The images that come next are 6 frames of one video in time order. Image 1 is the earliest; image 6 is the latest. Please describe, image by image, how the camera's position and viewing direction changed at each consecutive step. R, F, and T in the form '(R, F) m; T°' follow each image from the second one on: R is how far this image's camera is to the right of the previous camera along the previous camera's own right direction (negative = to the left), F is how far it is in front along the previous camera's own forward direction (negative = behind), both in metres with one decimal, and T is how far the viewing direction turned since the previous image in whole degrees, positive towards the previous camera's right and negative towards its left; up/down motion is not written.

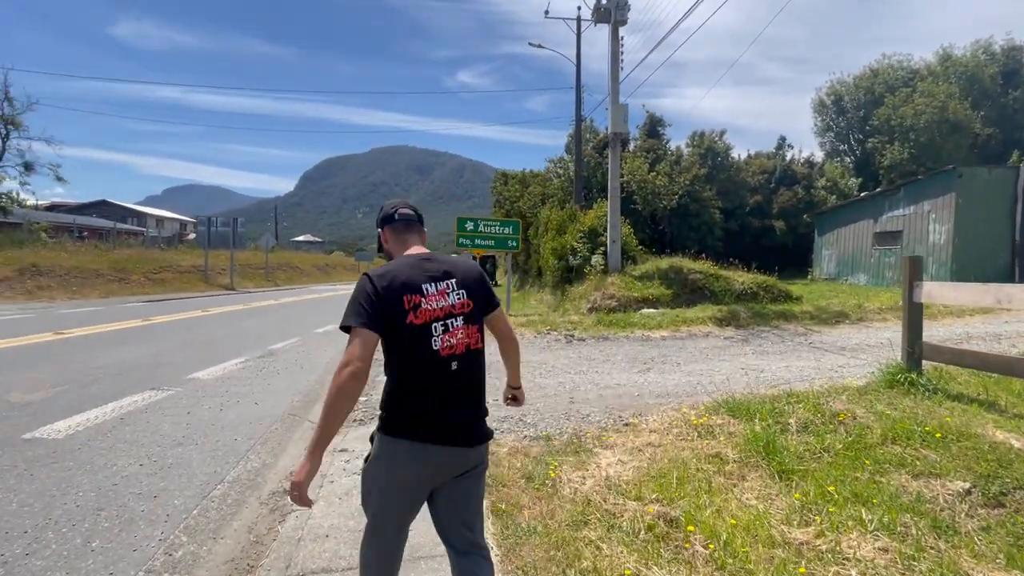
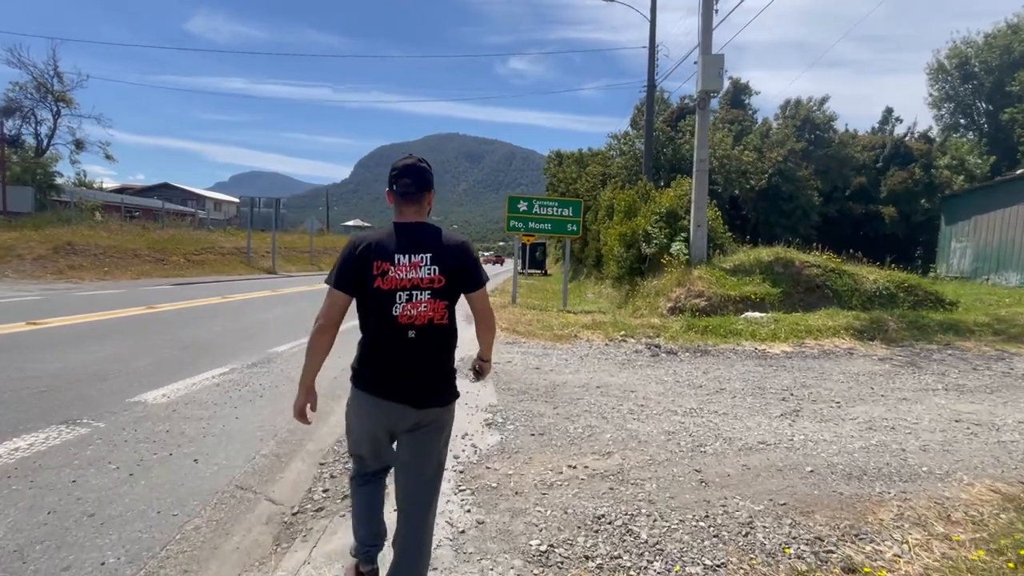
(-0.4, +2.8) m; -6°
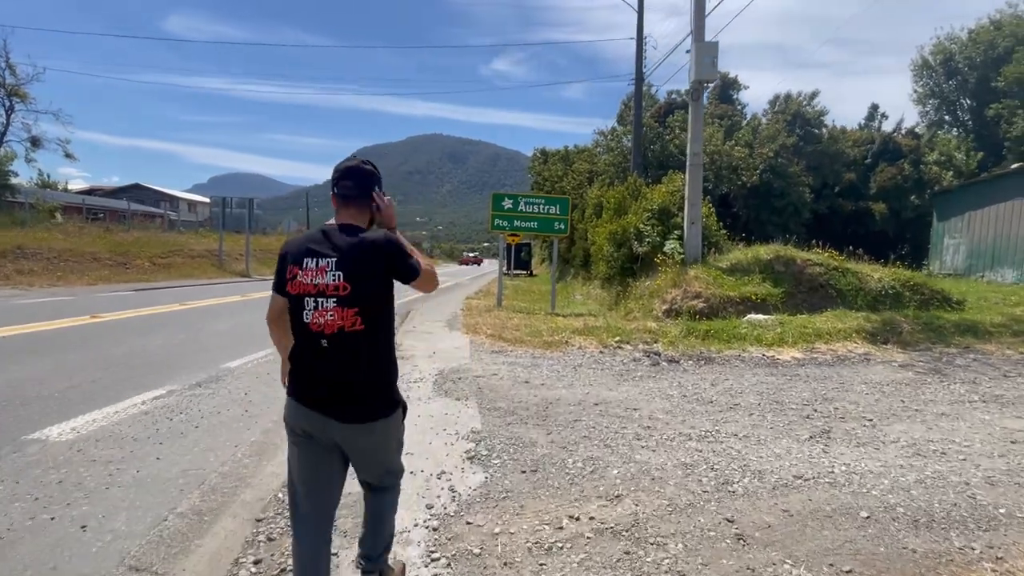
(0.0, +0.9) m; +2°
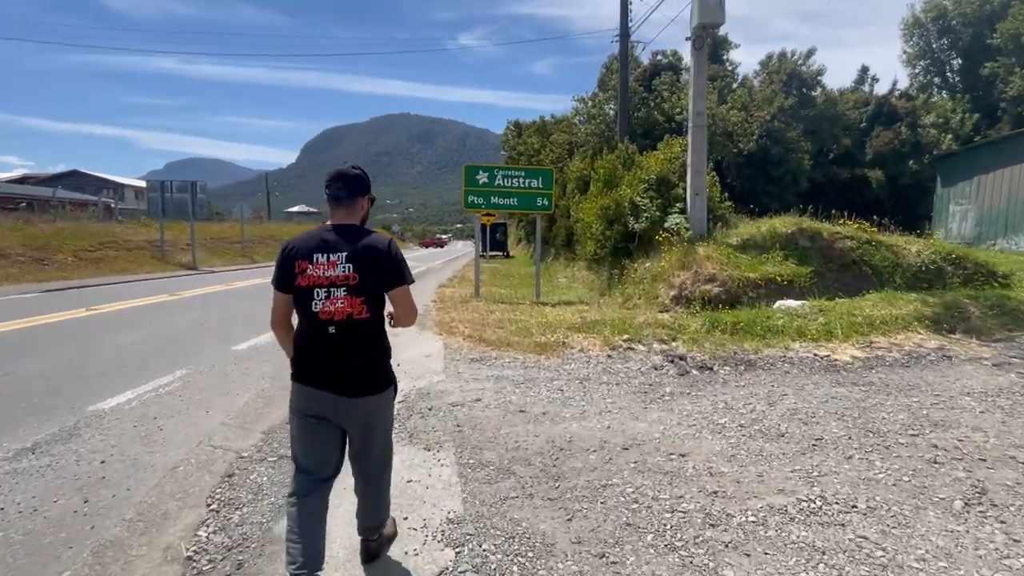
(-0.1, +2.0) m; +3°
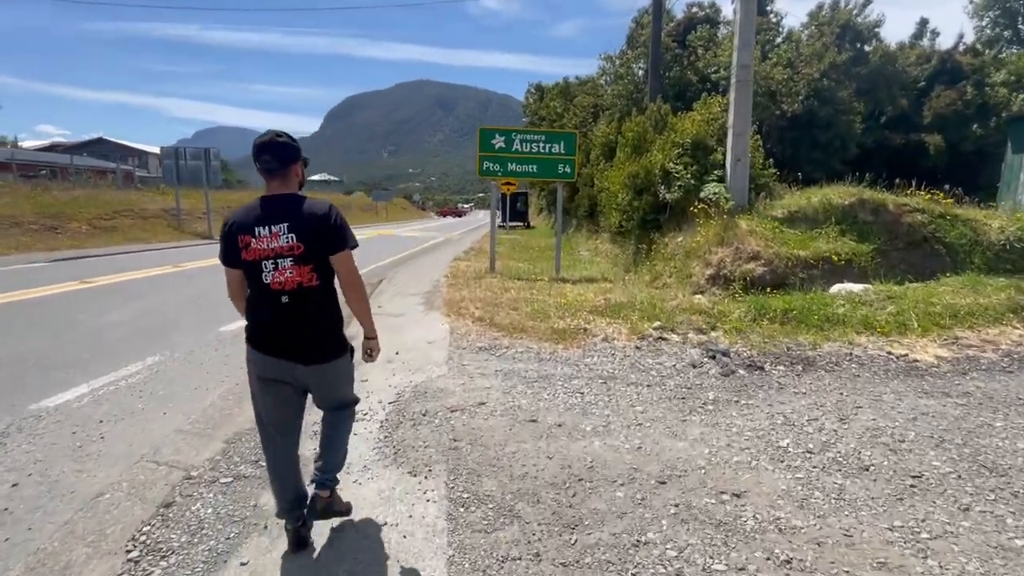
(+0.1, +1.0) m; -2°
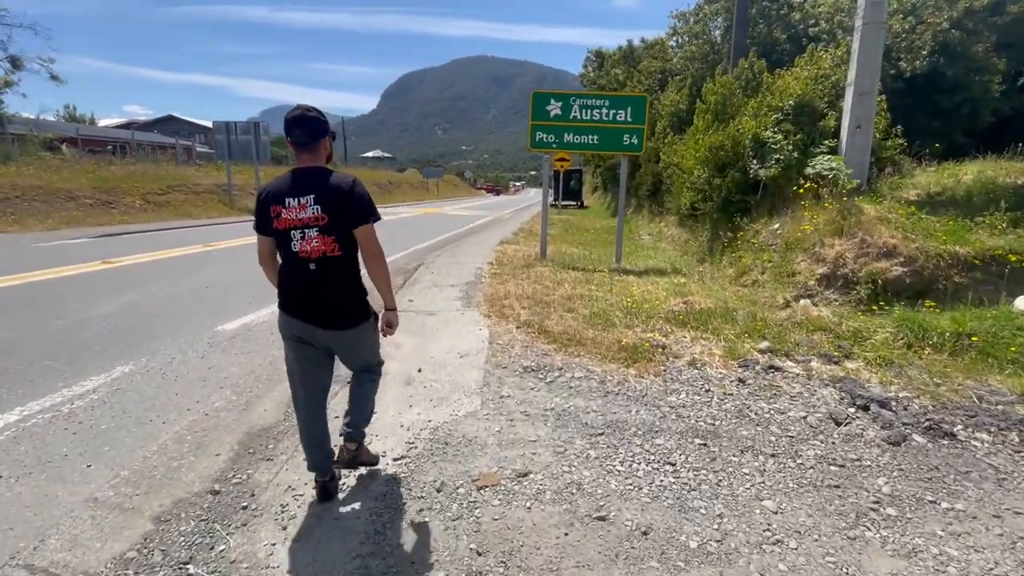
(-0.1, +1.6) m; -6°
